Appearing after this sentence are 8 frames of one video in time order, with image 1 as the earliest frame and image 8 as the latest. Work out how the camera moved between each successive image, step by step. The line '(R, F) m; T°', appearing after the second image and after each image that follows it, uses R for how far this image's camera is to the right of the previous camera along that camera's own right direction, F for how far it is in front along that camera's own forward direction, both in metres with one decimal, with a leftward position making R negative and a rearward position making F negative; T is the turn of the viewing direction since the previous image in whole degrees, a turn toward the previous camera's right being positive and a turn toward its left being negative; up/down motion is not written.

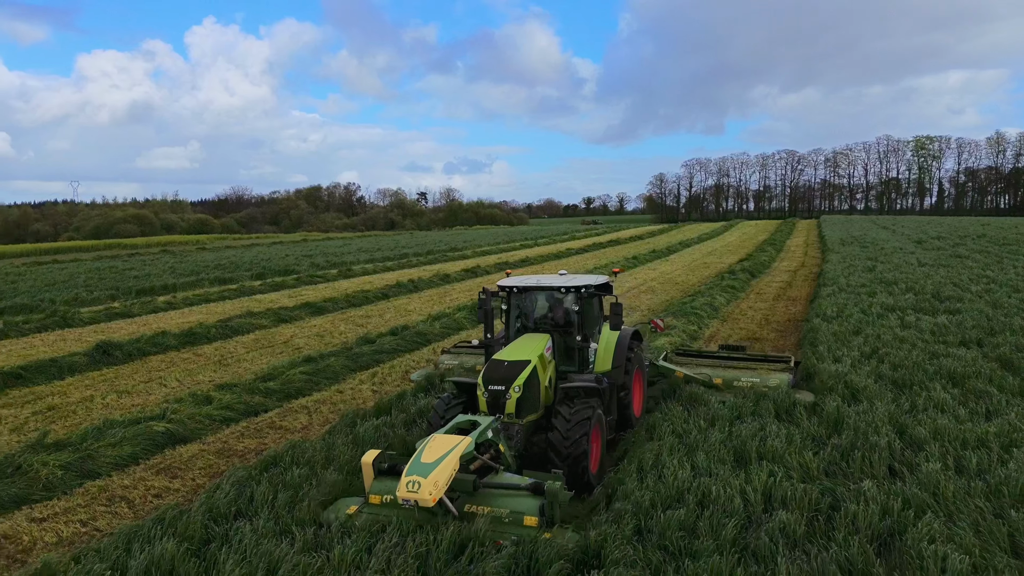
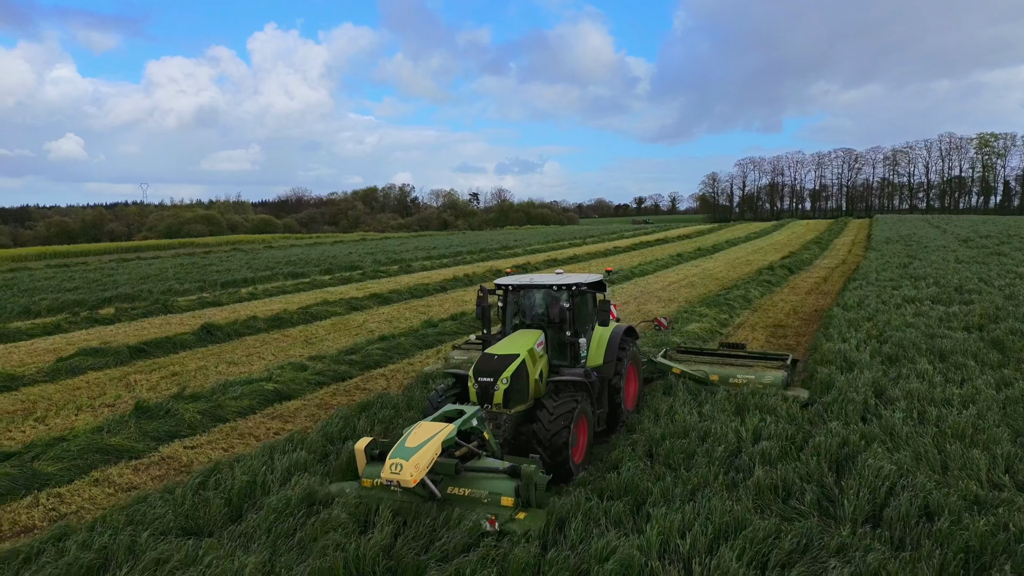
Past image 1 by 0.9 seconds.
(+0.1, -1.4) m; -4°
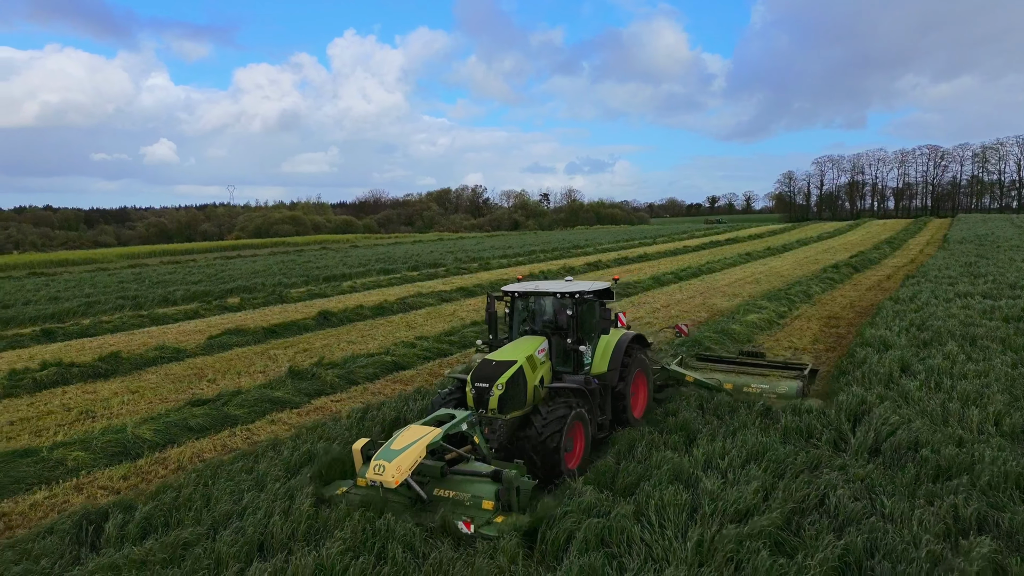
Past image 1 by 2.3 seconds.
(-0.1, -1.6) m; -5°
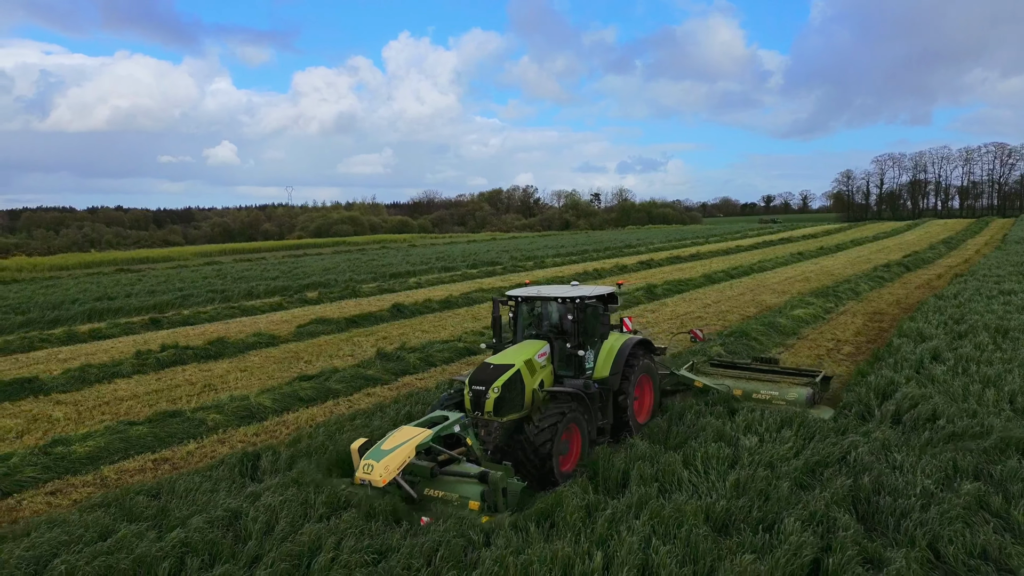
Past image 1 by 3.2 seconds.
(-0.2, -1.1) m; -4°
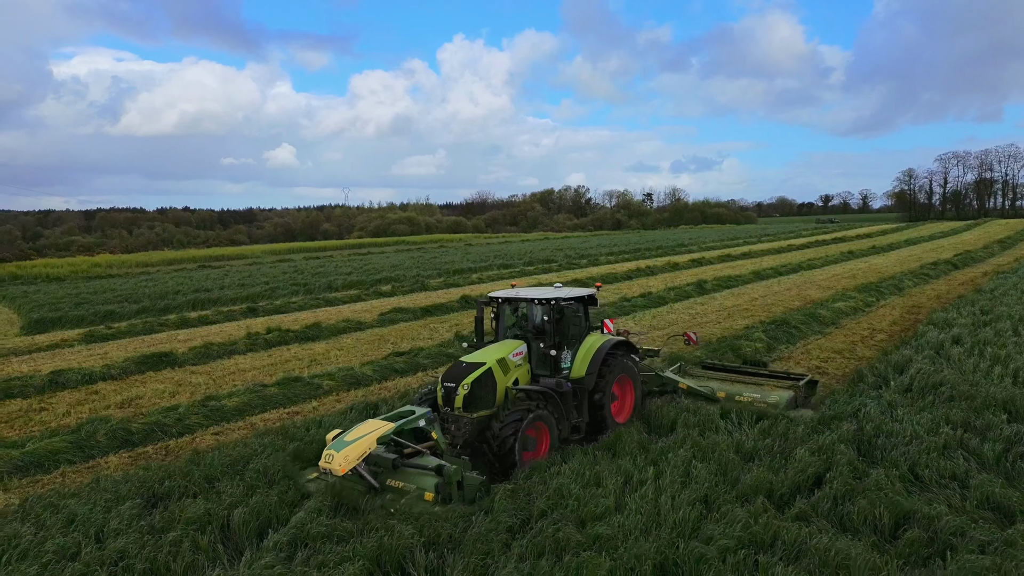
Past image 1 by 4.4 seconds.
(-0.2, -1.5) m; -4°
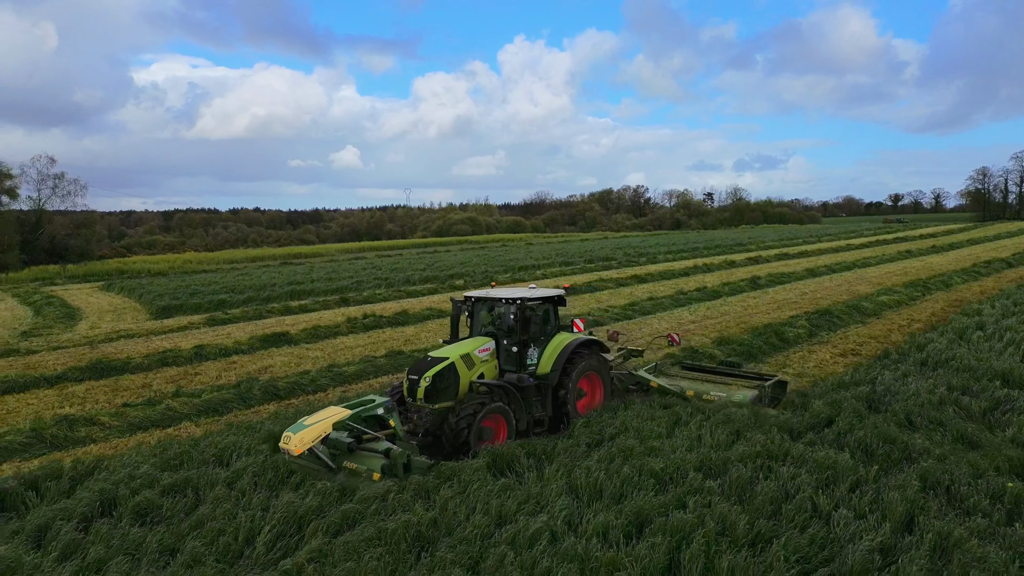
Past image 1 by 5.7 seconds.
(-0.2, -1.7) m; -5°
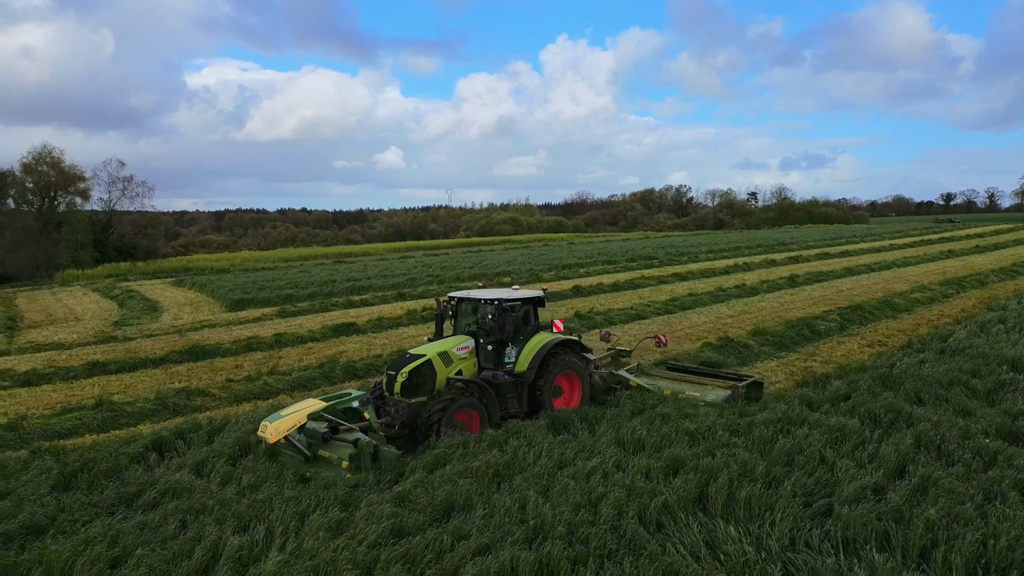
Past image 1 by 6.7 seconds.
(-0.2, -1.2) m; -3°
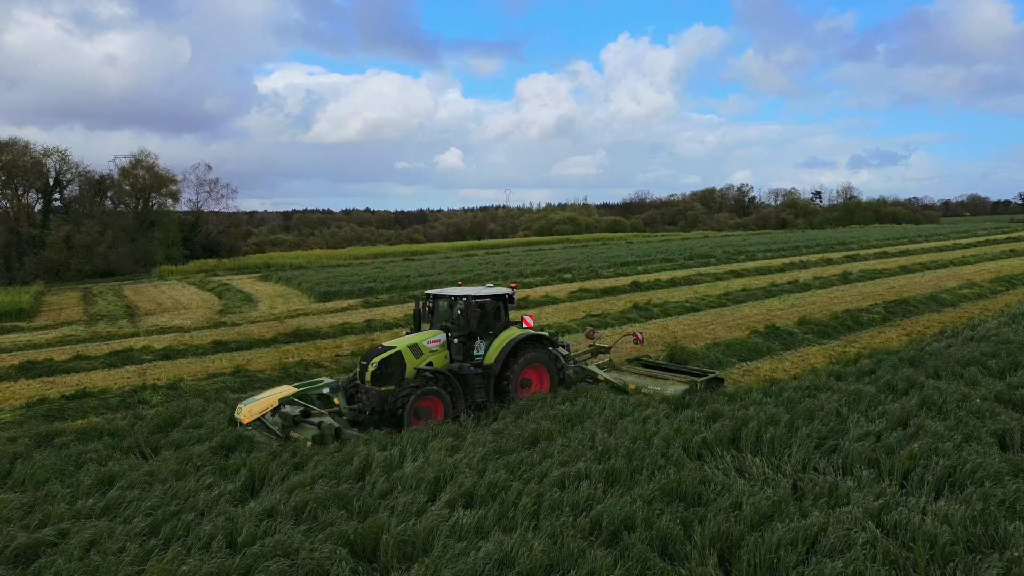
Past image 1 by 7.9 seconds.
(-0.1, -1.6) m; -5°
